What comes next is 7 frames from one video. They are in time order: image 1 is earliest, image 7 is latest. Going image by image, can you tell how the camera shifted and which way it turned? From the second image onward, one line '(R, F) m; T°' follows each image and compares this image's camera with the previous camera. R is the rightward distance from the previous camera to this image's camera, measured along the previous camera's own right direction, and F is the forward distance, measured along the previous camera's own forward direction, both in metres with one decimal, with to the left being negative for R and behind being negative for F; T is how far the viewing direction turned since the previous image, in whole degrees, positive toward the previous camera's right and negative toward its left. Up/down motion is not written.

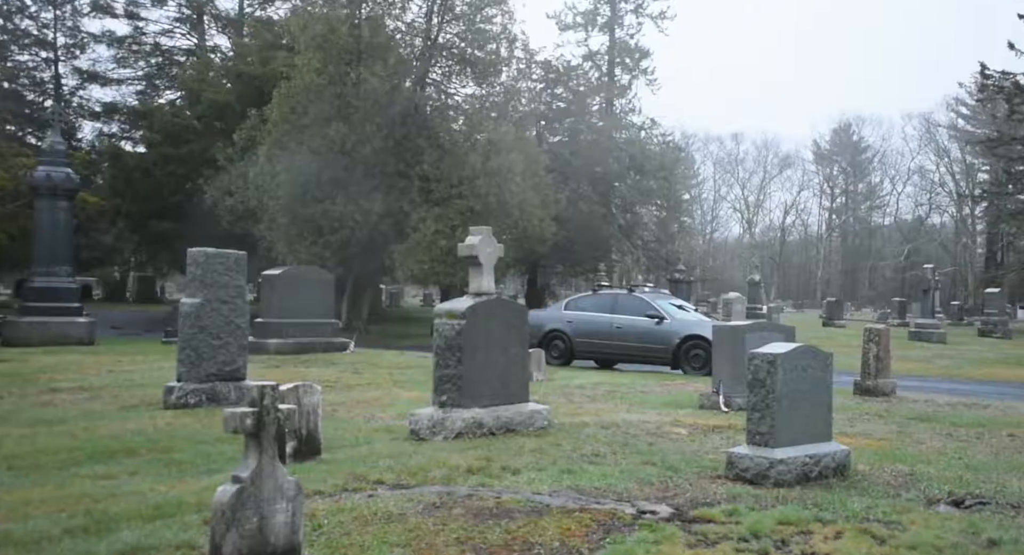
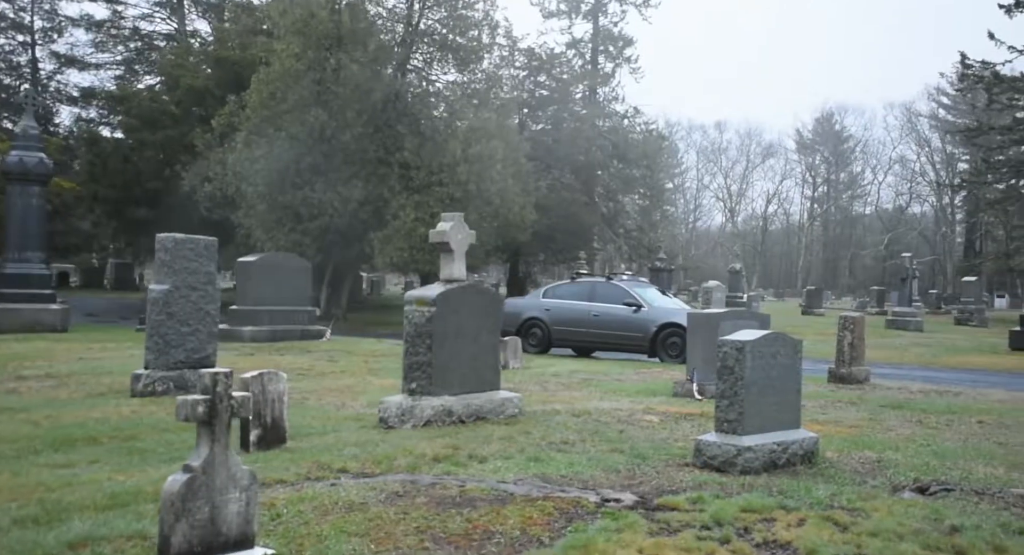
(+0.1, +0.1) m; +1°
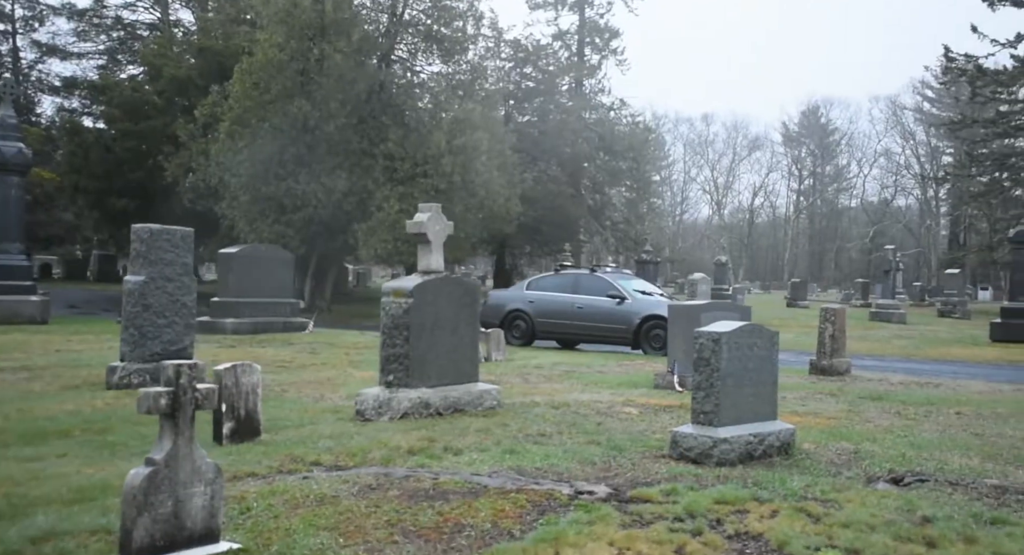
(+0.1, 0.0) m; +1°
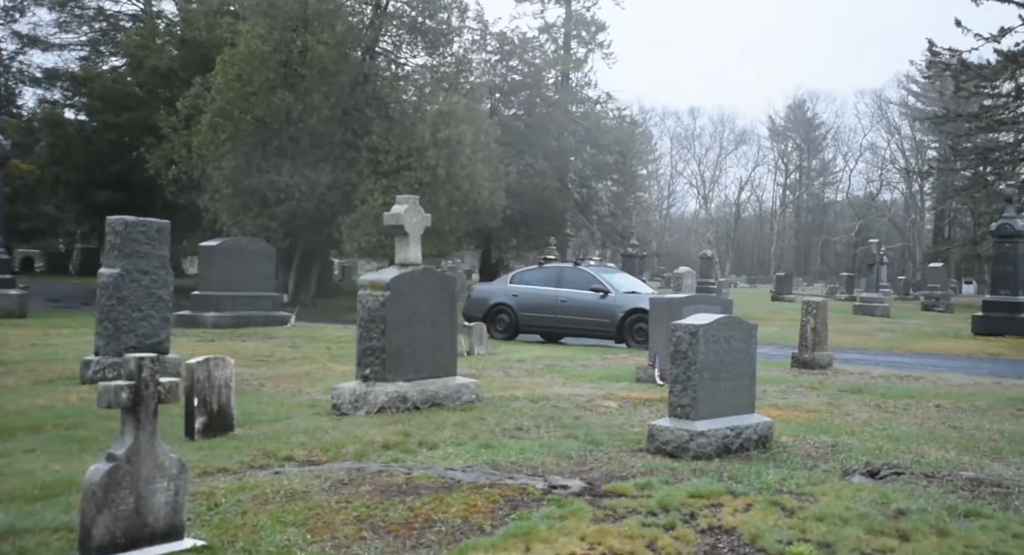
(+0.1, +0.1) m; +1°
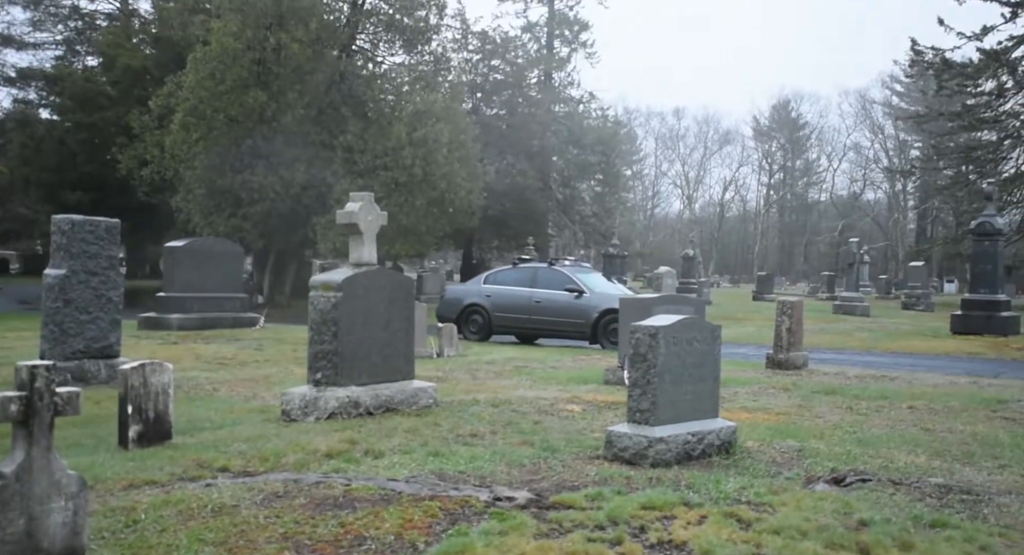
(+0.3, +0.3) m; +1°
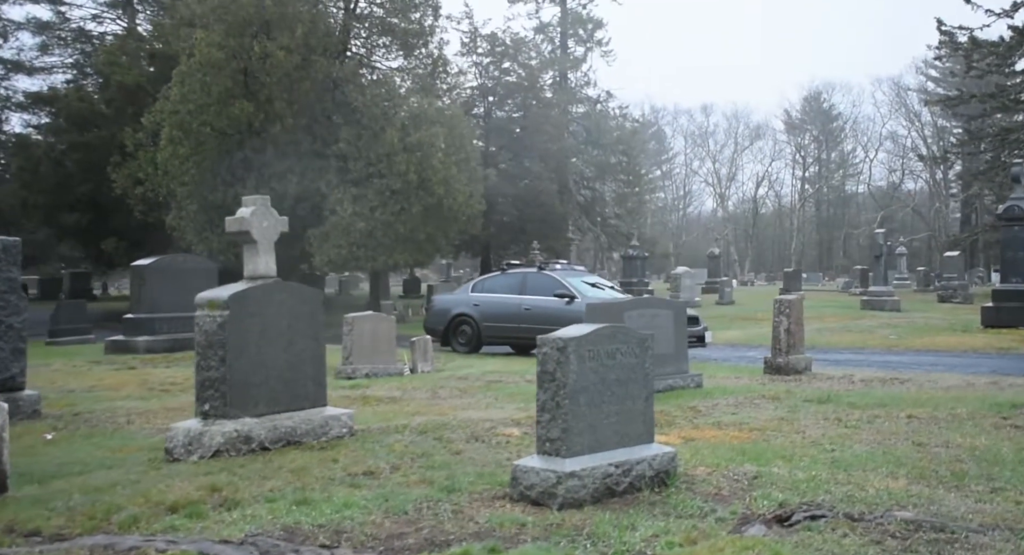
(+1.0, +1.1) m; -2°
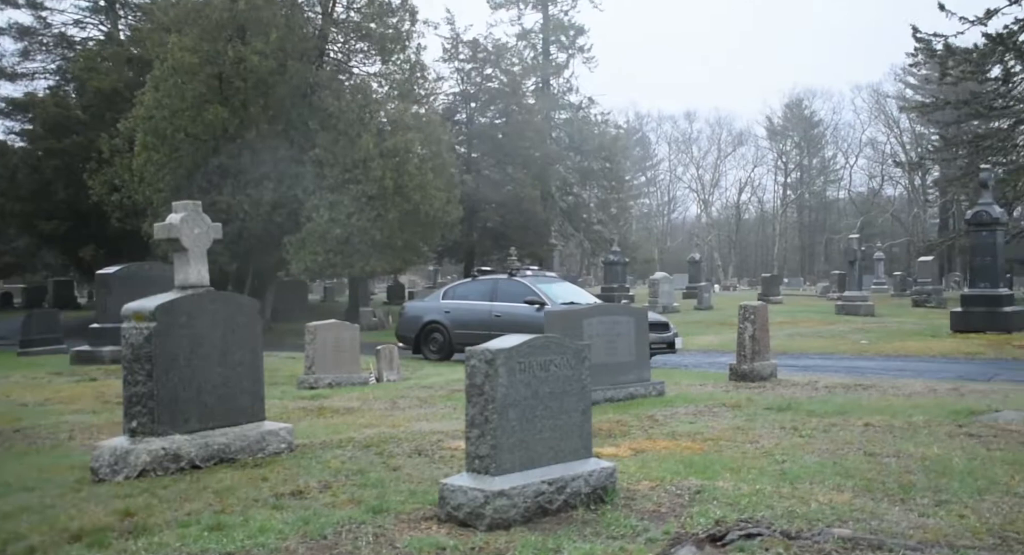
(+0.4, +0.2) m; +1°
